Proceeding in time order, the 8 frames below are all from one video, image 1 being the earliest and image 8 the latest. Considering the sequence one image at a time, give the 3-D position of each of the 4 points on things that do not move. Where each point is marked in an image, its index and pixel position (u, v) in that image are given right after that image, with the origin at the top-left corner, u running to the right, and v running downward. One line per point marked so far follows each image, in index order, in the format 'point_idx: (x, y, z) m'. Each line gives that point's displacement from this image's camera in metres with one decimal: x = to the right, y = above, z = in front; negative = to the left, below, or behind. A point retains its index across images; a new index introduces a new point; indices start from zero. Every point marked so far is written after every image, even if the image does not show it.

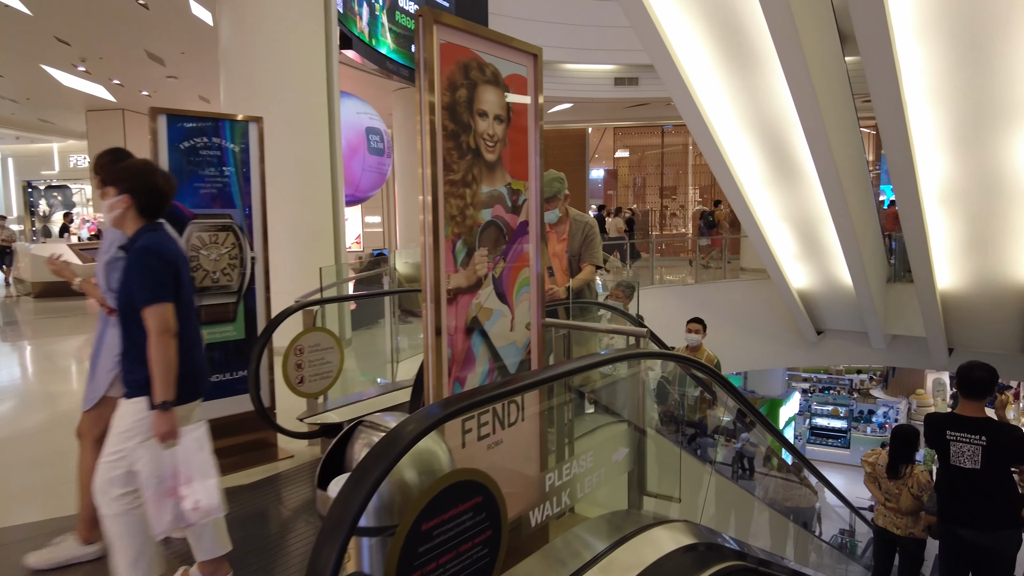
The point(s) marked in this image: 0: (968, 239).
0: (+4.3, +0.5, +6.2) m
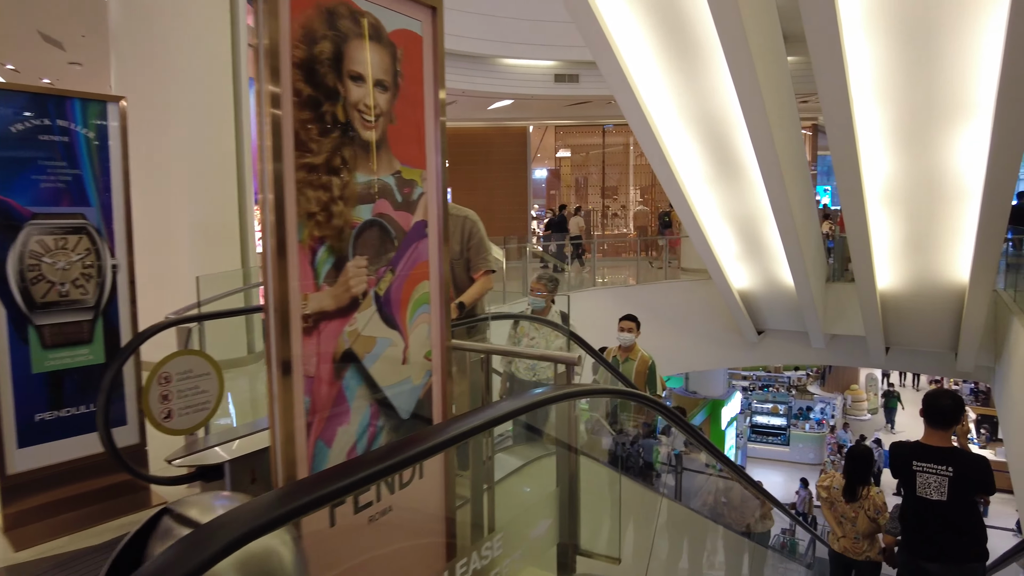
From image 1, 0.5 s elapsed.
0: (+3.7, +0.5, +6.2) m
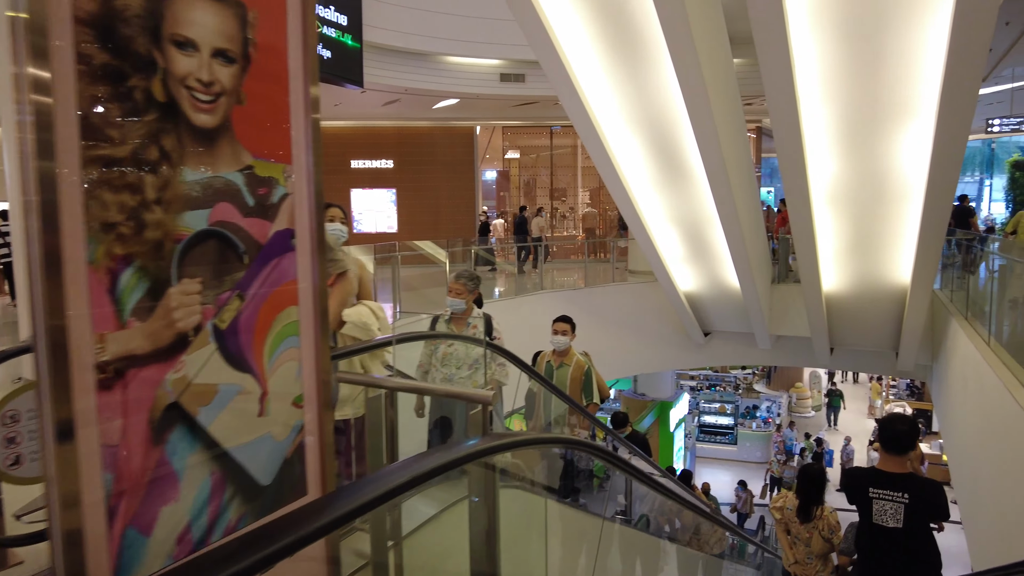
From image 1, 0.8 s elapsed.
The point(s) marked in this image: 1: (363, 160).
0: (+3.2, +0.4, +6.2) m
1: (-2.9, +2.5, +12.9) m
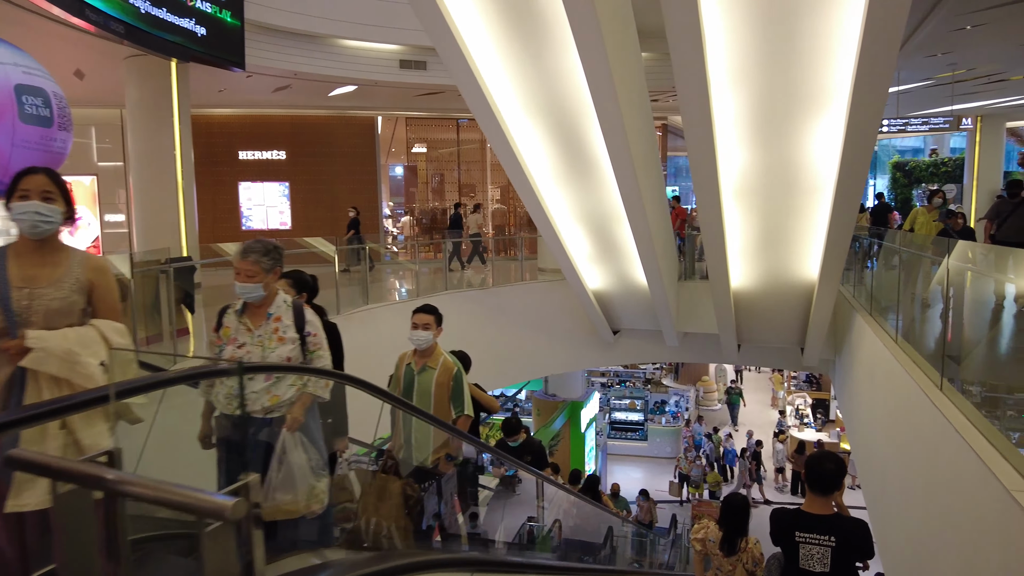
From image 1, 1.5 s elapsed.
0: (+2.3, +0.5, +6.1) m
1: (-4.7, +2.5, +12.0) m
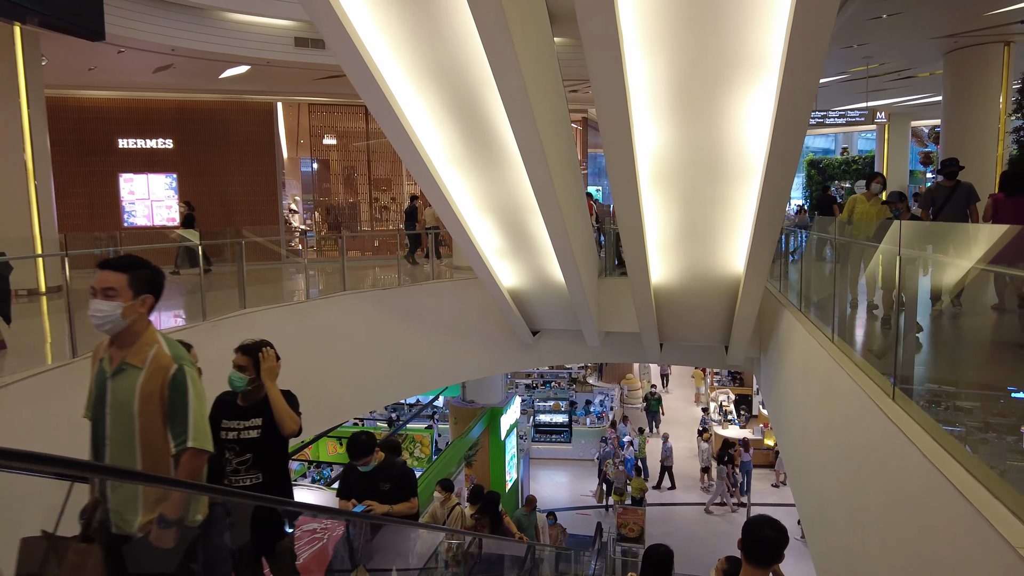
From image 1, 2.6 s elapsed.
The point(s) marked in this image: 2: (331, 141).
0: (+1.4, +0.5, +5.6) m
1: (-6.1, +2.4, +10.7) m
2: (-3.4, +2.8, +12.2) m
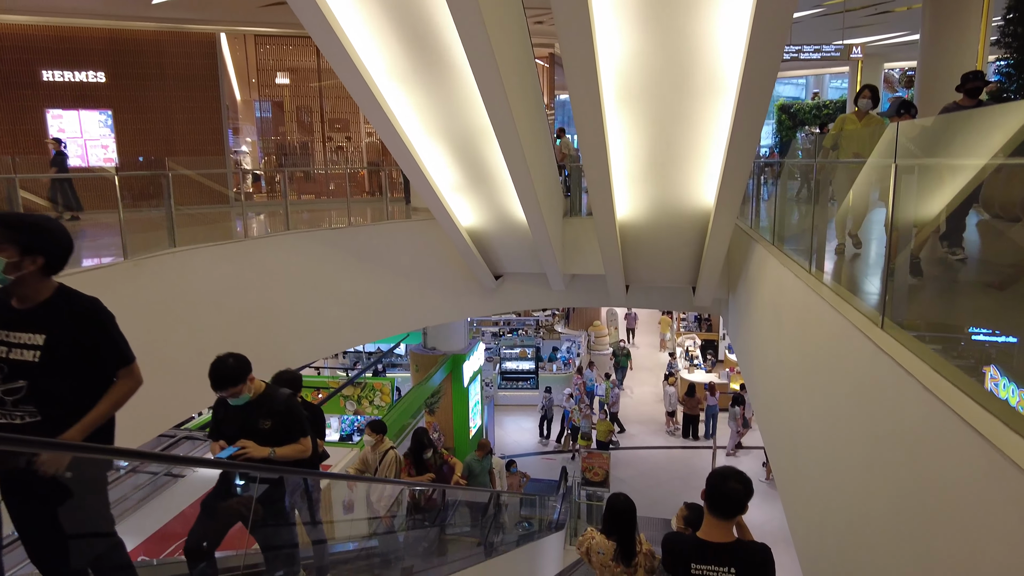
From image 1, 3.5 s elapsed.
0: (+1.1, +1.0, +5.3) m
1: (-6.7, +3.2, +9.9) m
2: (-4.1, +3.7, +11.4) m
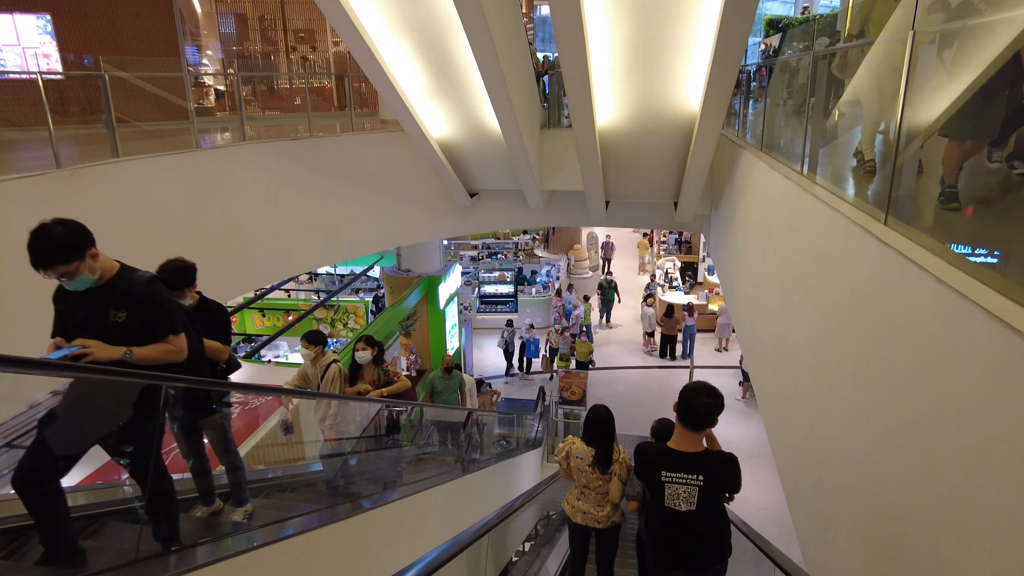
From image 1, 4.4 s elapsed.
0: (+0.9, +1.7, +4.9) m
1: (-7.1, +4.3, +9.0) m
2: (-4.5, +5.0, +10.6) m
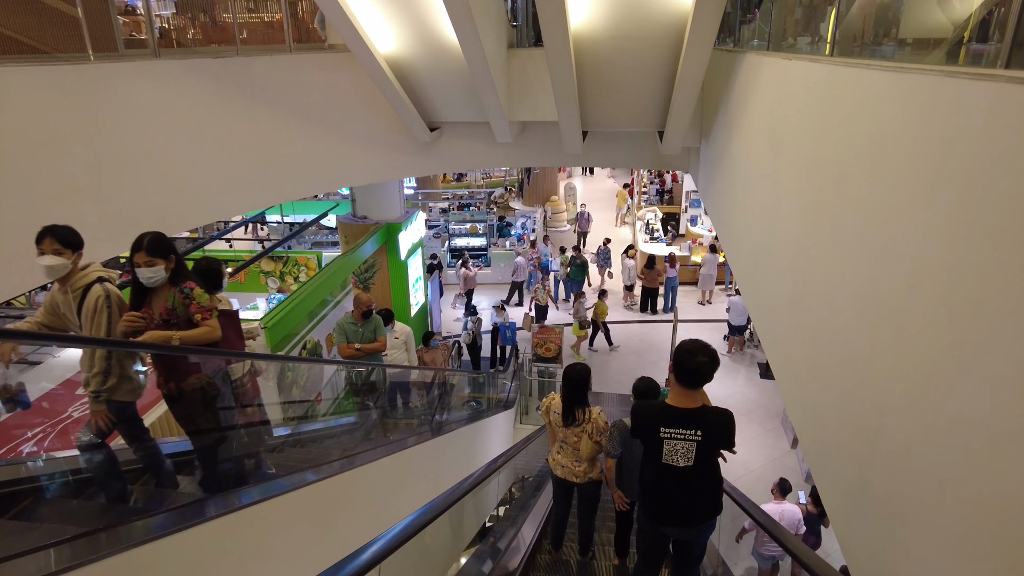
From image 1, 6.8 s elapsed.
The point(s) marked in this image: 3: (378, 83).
0: (+0.6, +2.1, +4.0) m
1: (-7.5, +4.9, +7.7) m
2: (-5.0, +5.7, +9.3) m
3: (-1.2, +1.9, +6.1) m
